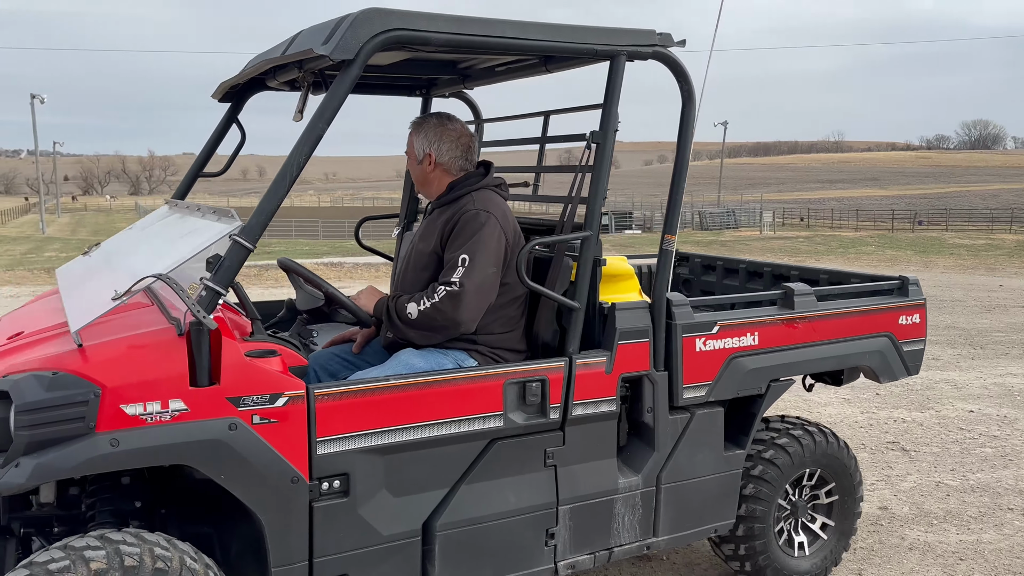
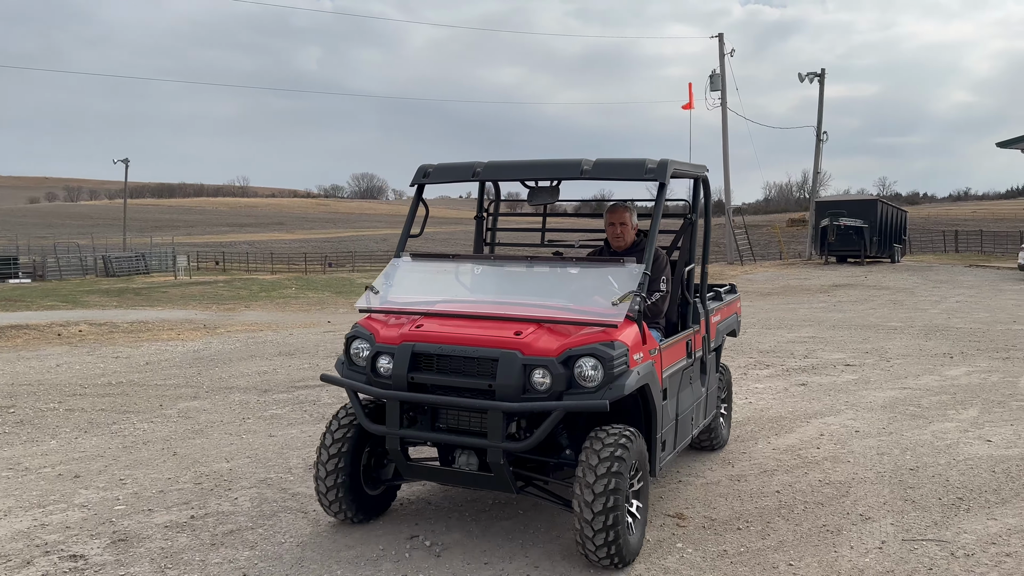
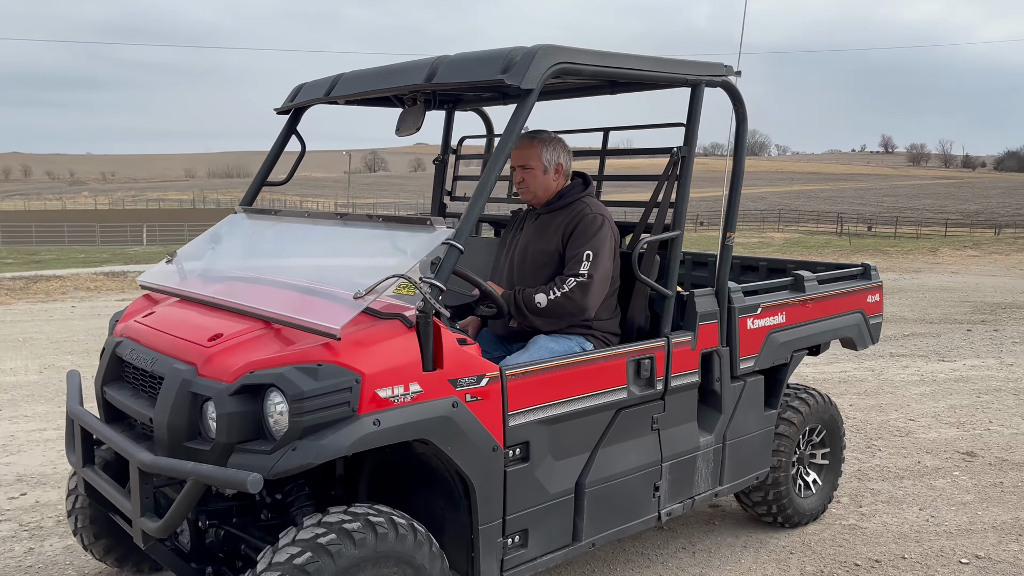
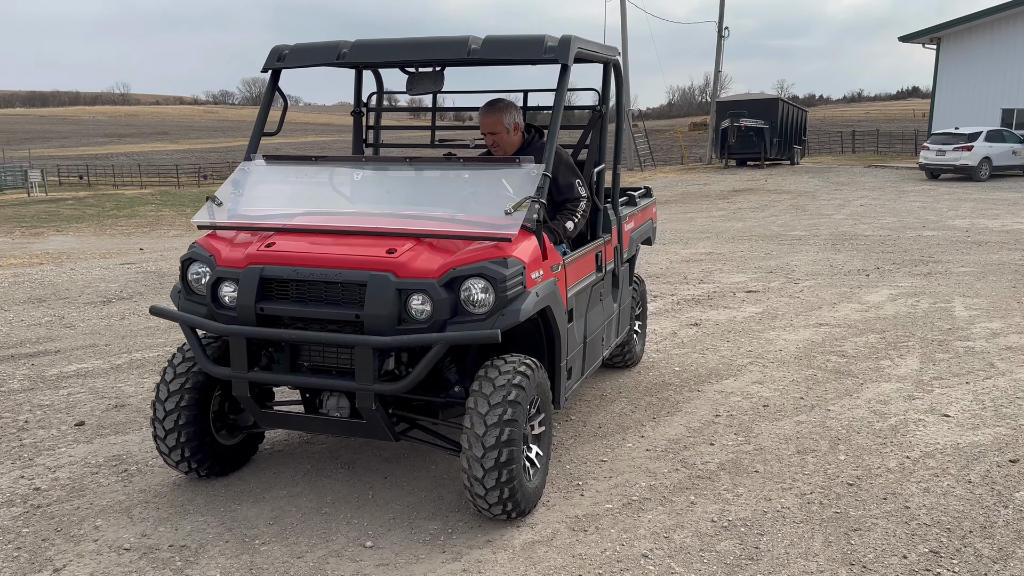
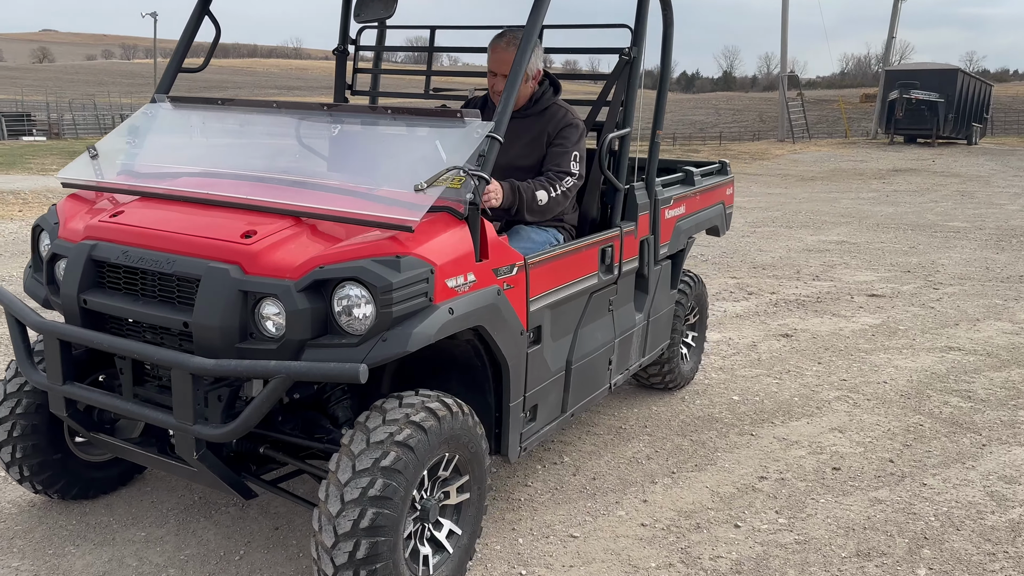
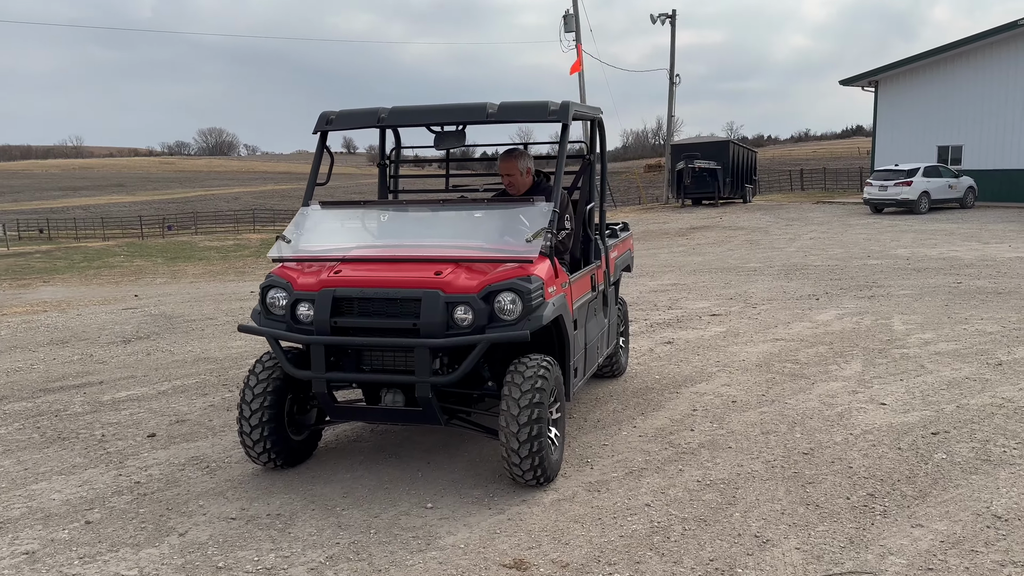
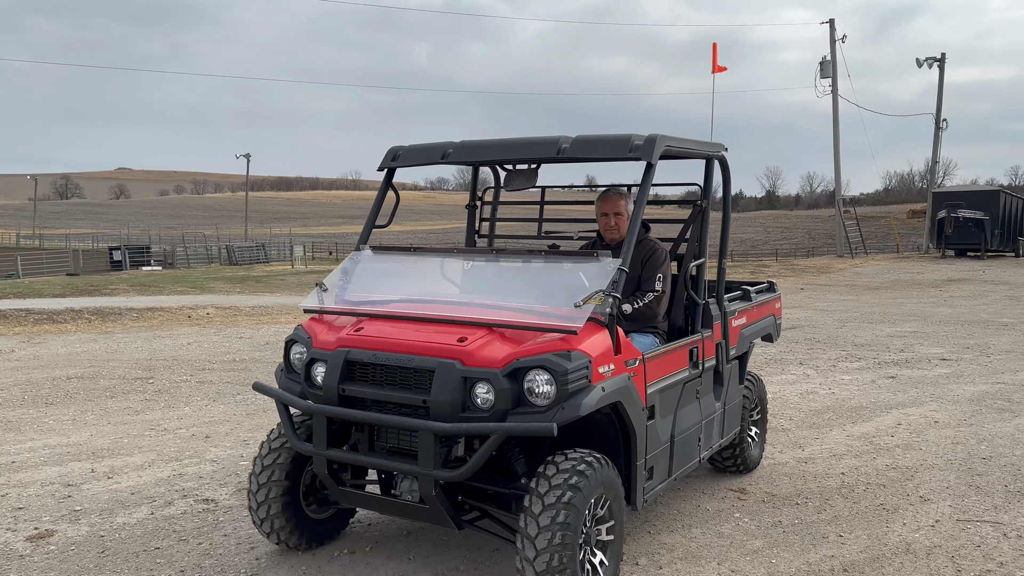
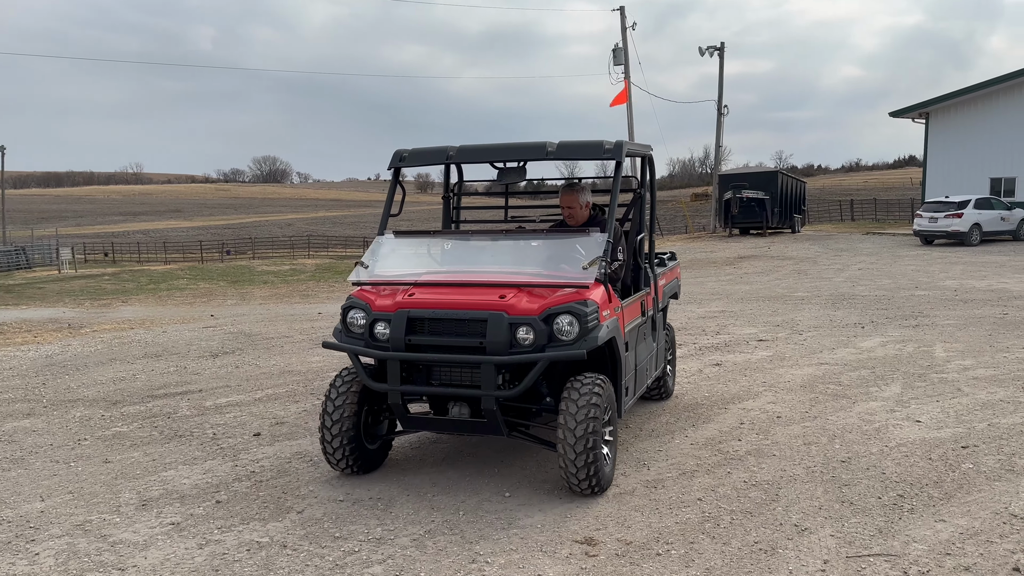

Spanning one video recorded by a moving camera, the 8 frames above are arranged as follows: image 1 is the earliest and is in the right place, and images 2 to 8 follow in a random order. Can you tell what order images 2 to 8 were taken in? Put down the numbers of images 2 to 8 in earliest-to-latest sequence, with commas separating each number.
3, 7, 2, 8, 6, 4, 5
